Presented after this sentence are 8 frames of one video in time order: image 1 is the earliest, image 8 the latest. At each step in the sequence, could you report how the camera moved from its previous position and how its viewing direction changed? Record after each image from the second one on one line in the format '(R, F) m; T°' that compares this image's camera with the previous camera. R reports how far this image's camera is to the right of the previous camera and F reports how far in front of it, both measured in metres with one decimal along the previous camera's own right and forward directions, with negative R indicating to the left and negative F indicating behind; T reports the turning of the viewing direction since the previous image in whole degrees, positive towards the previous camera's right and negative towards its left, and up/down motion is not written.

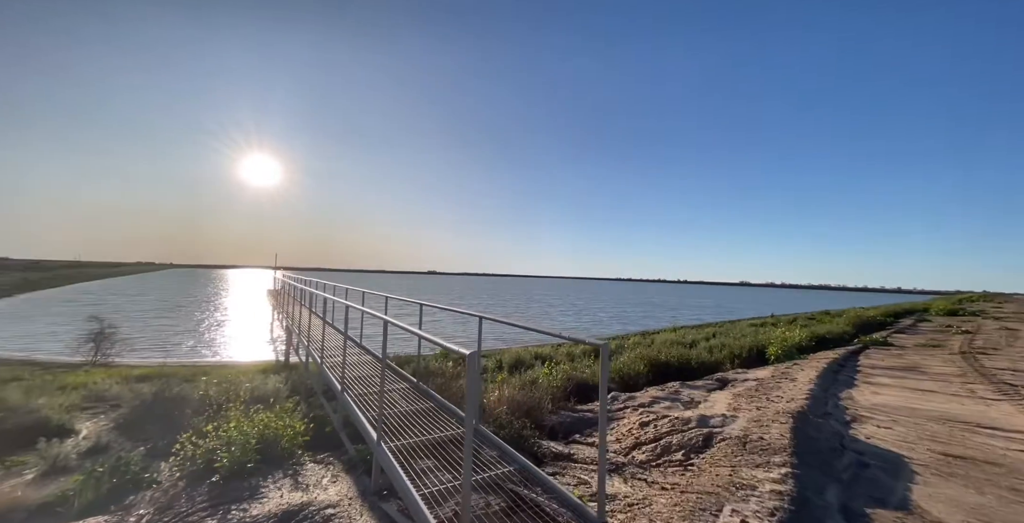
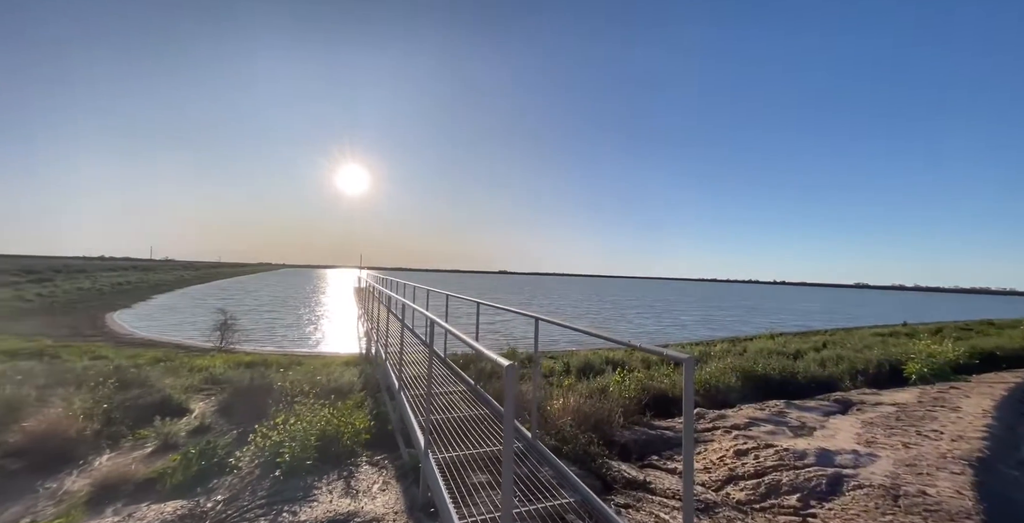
(+0.1, +0.5) m; -11°
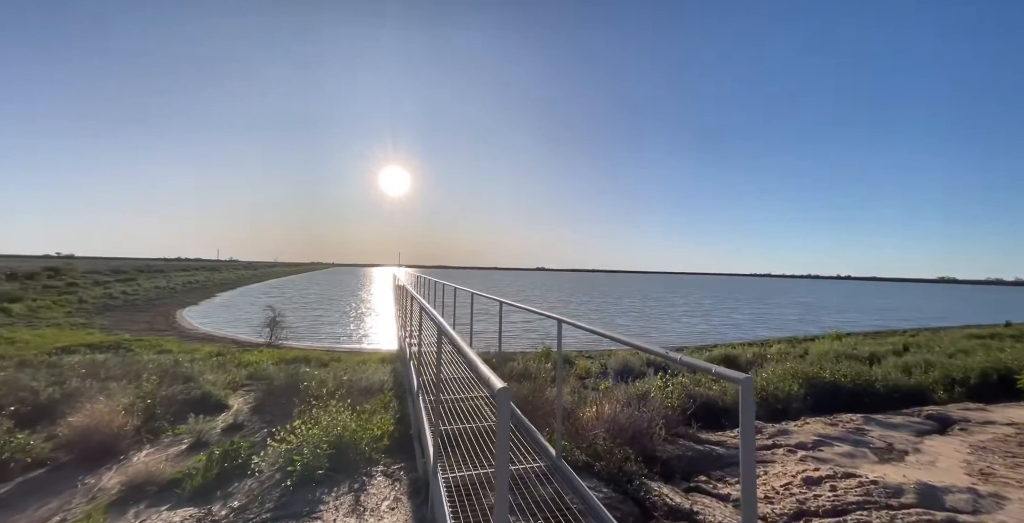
(+0.1, +0.4) m; -6°
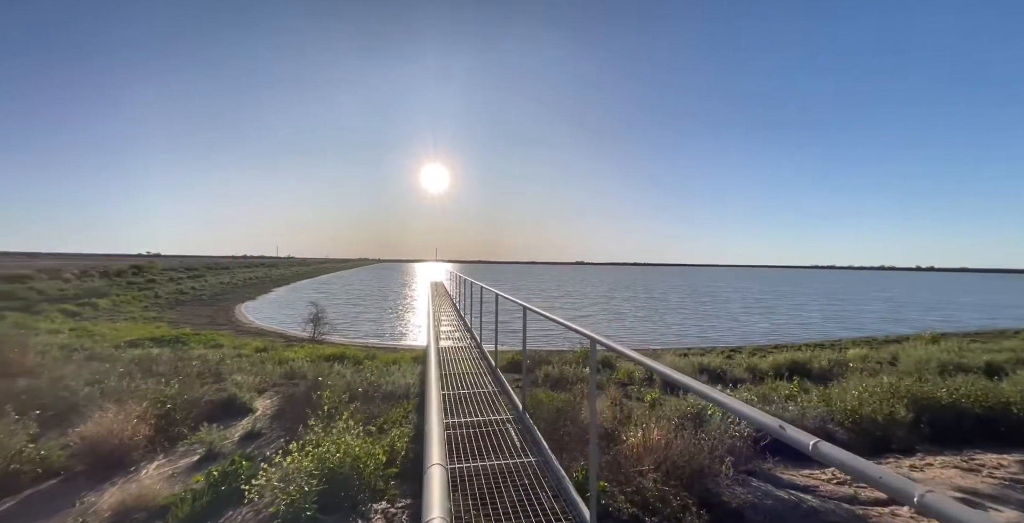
(+0.1, +0.8) m; -6°
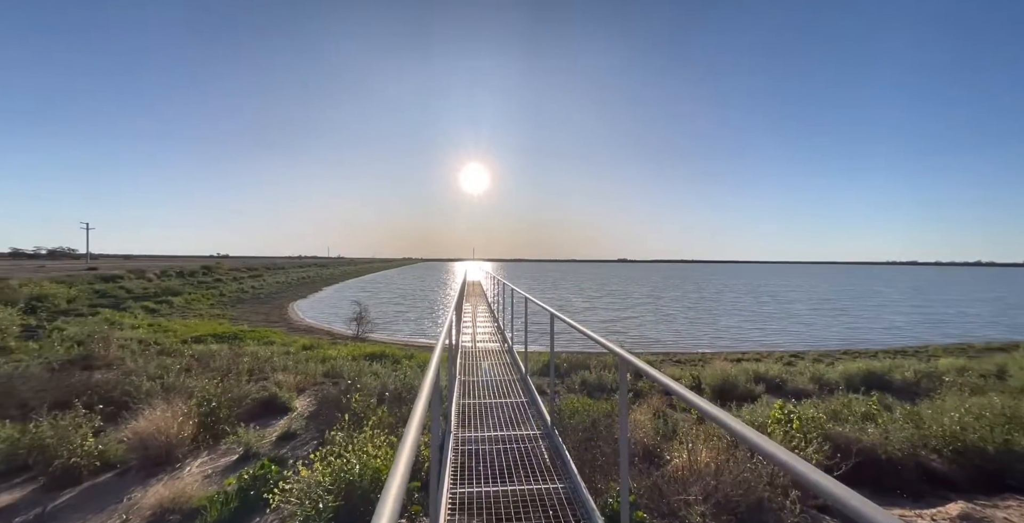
(+0.1, +0.3) m; -6°
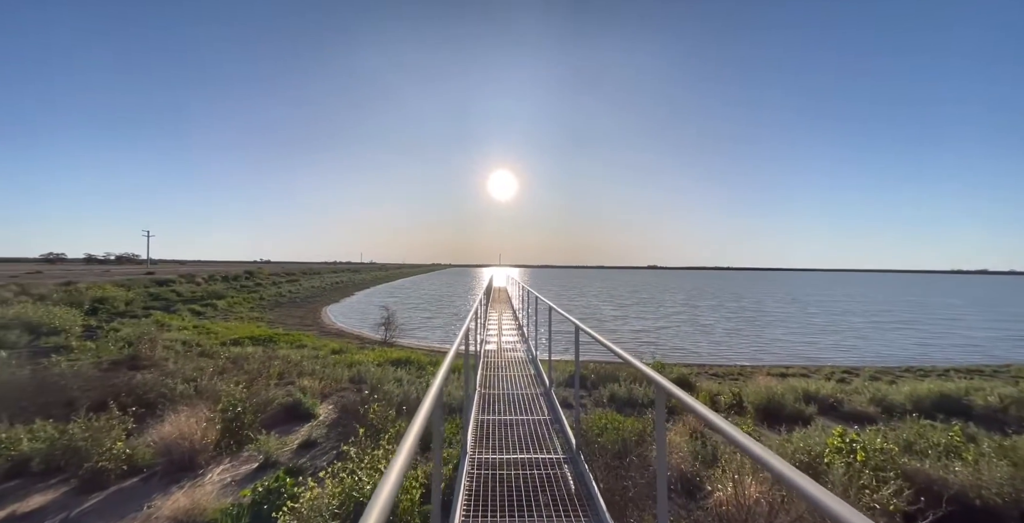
(0.0, +0.3) m; -4°
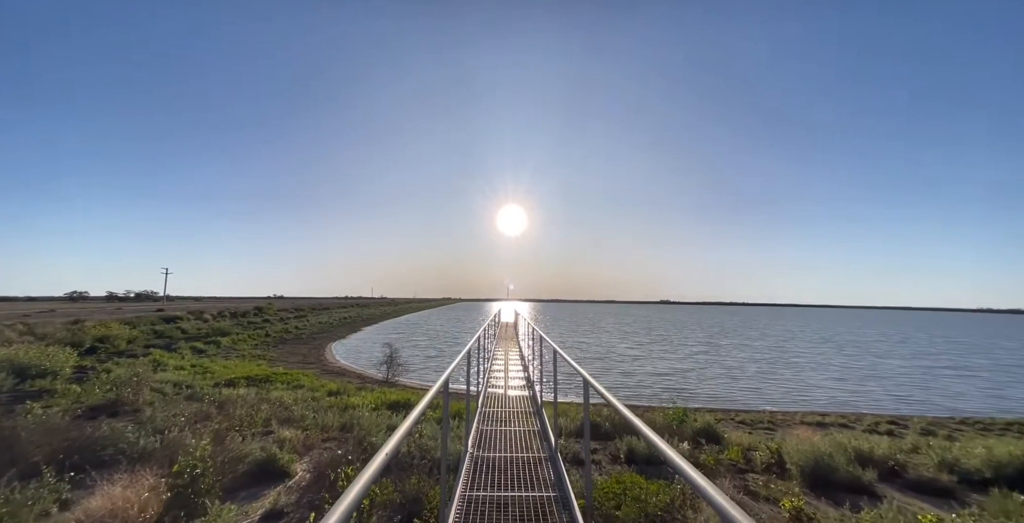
(+0.1, +0.7) m; -1°
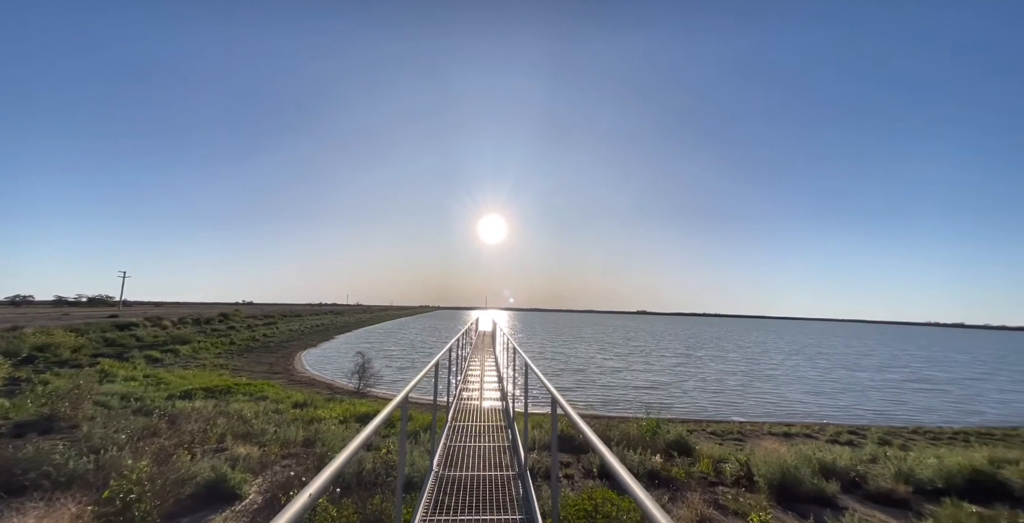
(+0.1, +0.2) m; +3°
